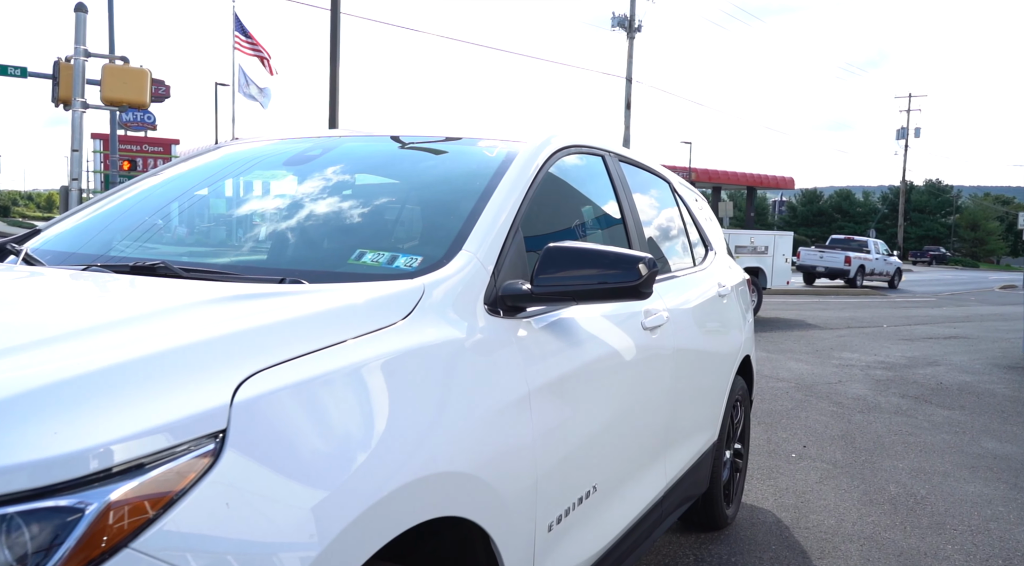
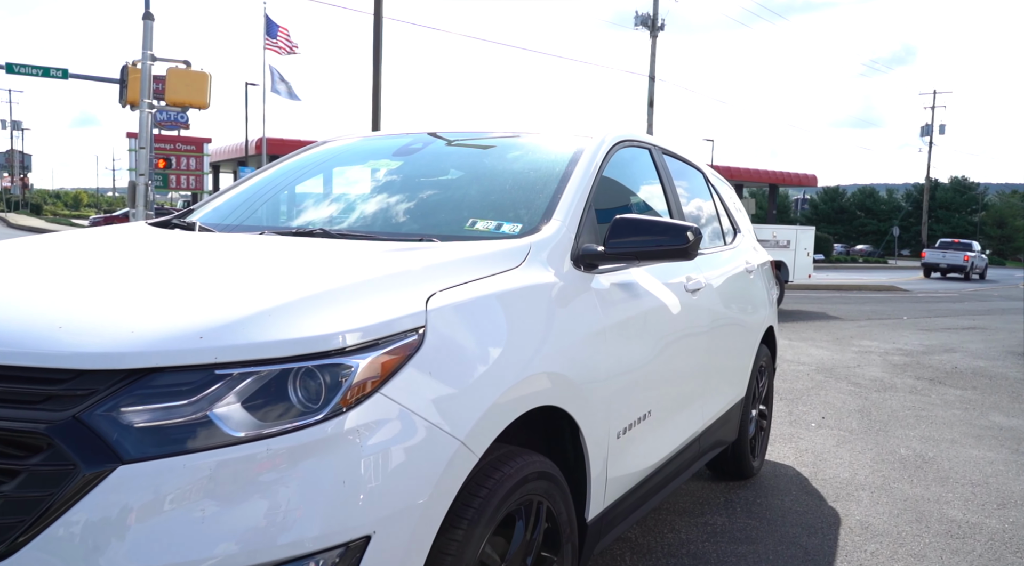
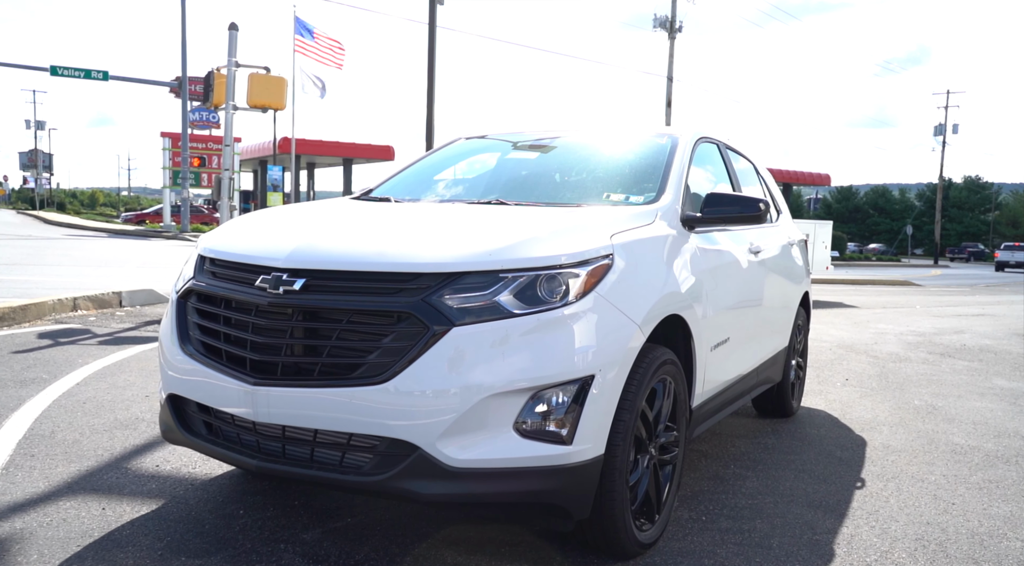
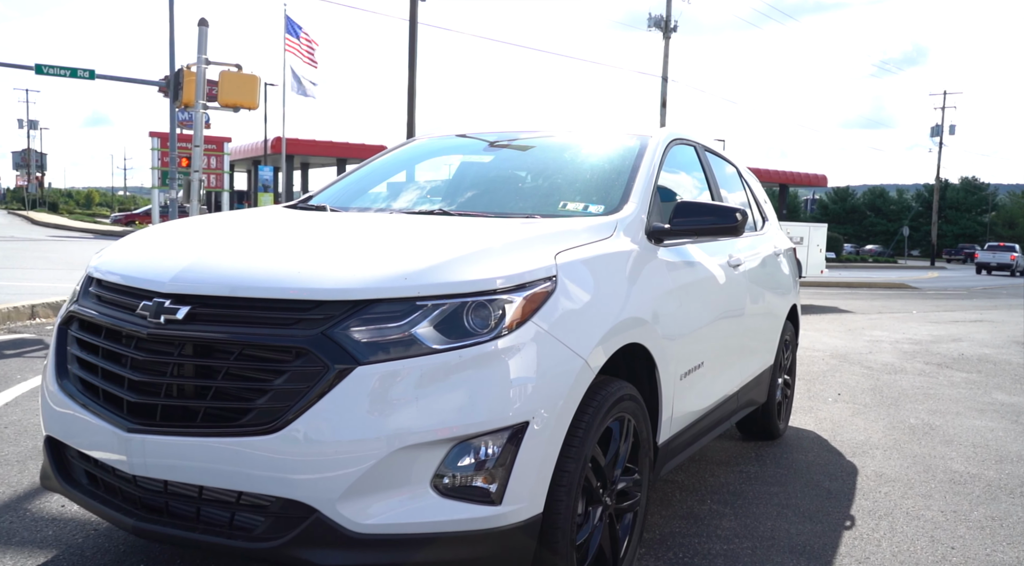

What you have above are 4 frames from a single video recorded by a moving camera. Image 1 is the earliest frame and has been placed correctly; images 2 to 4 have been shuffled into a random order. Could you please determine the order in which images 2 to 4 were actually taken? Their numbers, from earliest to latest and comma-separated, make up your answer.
2, 4, 3
